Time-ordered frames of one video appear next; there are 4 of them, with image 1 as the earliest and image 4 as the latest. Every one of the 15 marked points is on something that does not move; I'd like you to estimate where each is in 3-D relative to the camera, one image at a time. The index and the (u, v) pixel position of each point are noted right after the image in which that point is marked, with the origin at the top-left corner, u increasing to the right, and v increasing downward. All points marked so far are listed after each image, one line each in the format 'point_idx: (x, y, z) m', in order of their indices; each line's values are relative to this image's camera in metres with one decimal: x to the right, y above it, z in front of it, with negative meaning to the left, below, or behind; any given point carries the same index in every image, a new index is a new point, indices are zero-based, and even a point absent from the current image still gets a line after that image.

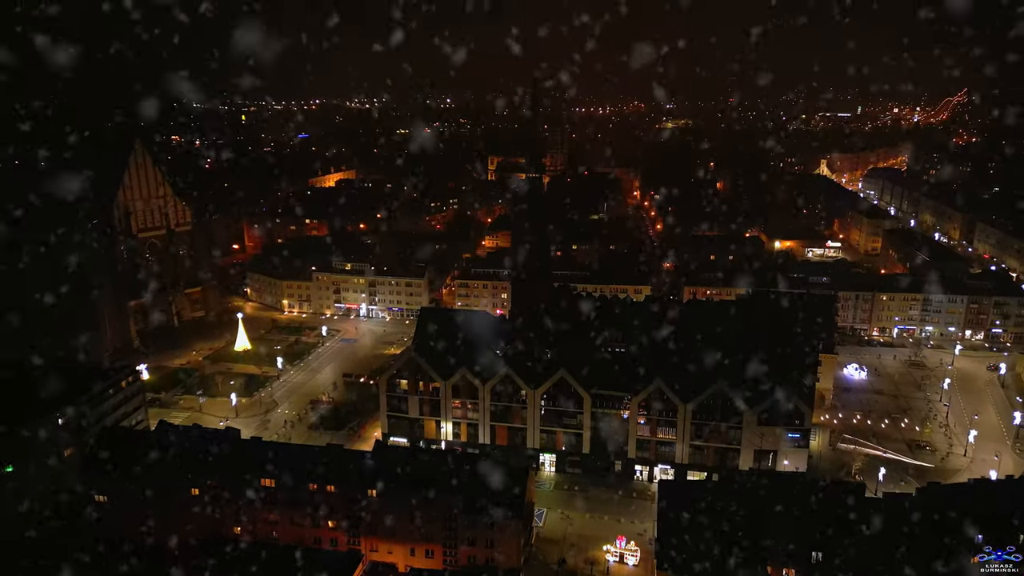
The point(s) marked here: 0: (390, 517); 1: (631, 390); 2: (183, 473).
0: (-3.1, -5.2, +15.5) m
1: (+3.4, -2.9, +19.7) m
2: (-8.0, -4.5, +16.5) m
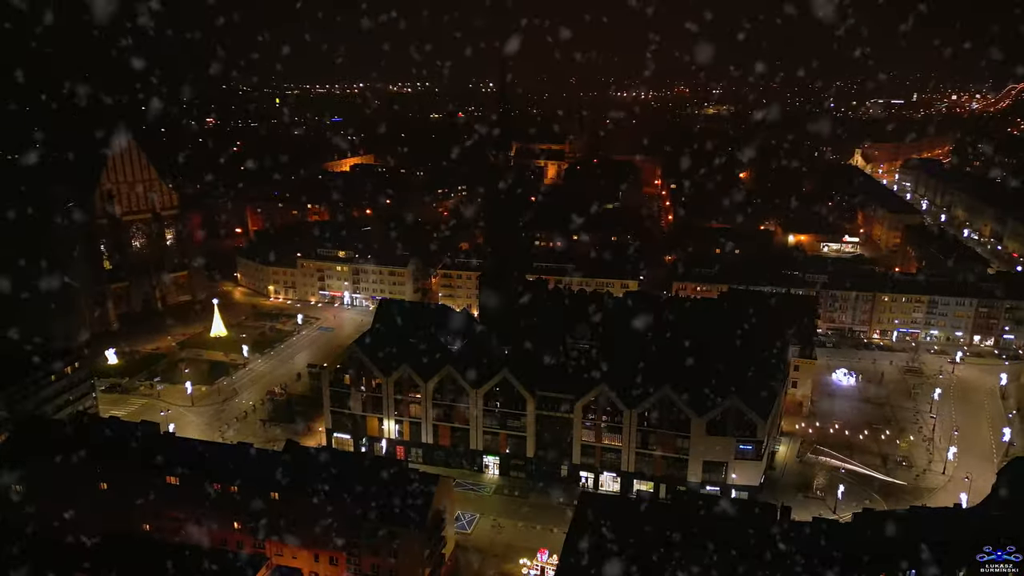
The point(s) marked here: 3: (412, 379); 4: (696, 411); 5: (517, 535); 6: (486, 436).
0: (-4.9, -5.1, +14.9) m
1: (+1.7, -2.8, +18.6) m
2: (-9.8, -4.2, +16.2) m
3: (-2.9, -2.6, +19.4) m
4: (+4.7, -3.2, +17.6) m
5: (+0.1, -6.1, +16.9) m
6: (-0.7, -4.2, +19.3) m
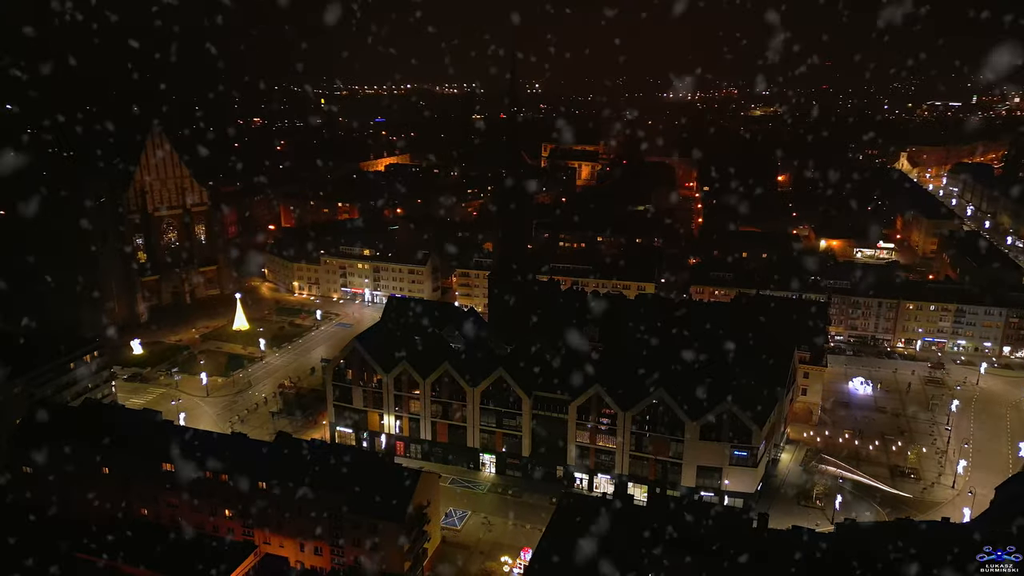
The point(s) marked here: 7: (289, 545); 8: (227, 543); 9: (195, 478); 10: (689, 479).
0: (-5.3, -5.0, +15.3) m
1: (+1.6, -2.9, +18.6) m
2: (-10.1, -4.0, +16.9) m
3: (-2.9, -2.5, +19.7) m
4: (+4.5, -3.2, +17.5) m
5: (-0.2, -6.1, +17.0) m
6: (-0.8, -4.1, +19.4) m
7: (-4.9, -5.7, +15.3) m
8: (-6.2, -5.6, +15.1) m
9: (-7.2, -4.4, +15.9) m
10: (+4.6, -4.9, +17.8) m
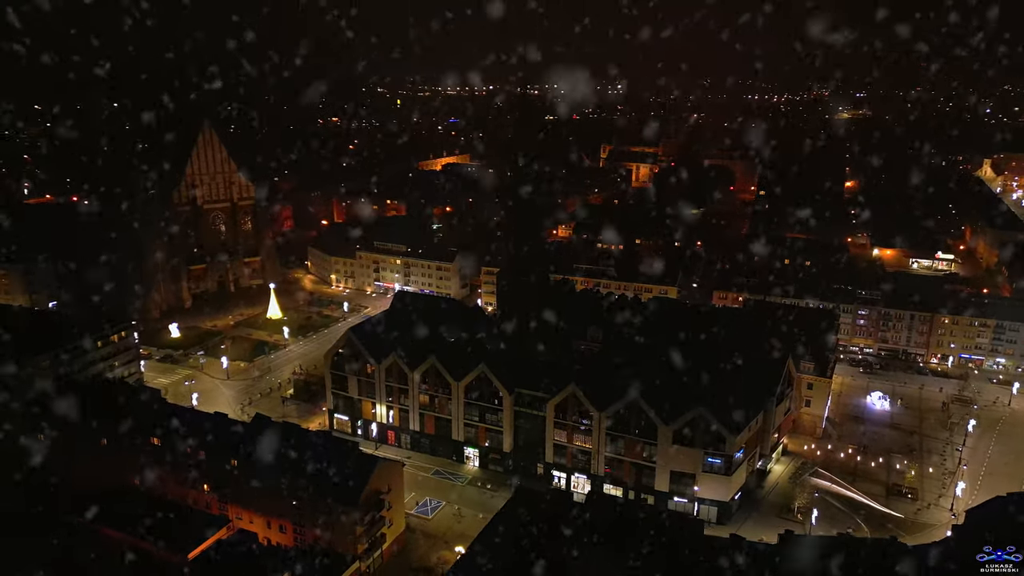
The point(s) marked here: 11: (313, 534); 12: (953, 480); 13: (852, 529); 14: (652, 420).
0: (-6.2, -4.8, +16.2) m
1: (+1.1, -2.9, +18.8) m
2: (-10.7, -3.6, +18.3) m
3: (-3.3, -2.3, +20.4) m
4: (+3.9, -3.3, +17.3) m
5: (-0.9, -6.0, +17.4) m
6: (-1.3, -4.0, +19.9) m
7: (-5.8, -5.5, +16.2) m
8: (-7.1, -5.3, +16.1) m
9: (-8.0, -4.1, +17.0) m
10: (+3.9, -5.0, +17.6) m
11: (-4.4, -5.6, +15.5) m
12: (+12.4, -5.4, +19.2) m
13: (+8.5, -6.0, +17.0) m
14: (+3.6, -3.3, +17.5) m
